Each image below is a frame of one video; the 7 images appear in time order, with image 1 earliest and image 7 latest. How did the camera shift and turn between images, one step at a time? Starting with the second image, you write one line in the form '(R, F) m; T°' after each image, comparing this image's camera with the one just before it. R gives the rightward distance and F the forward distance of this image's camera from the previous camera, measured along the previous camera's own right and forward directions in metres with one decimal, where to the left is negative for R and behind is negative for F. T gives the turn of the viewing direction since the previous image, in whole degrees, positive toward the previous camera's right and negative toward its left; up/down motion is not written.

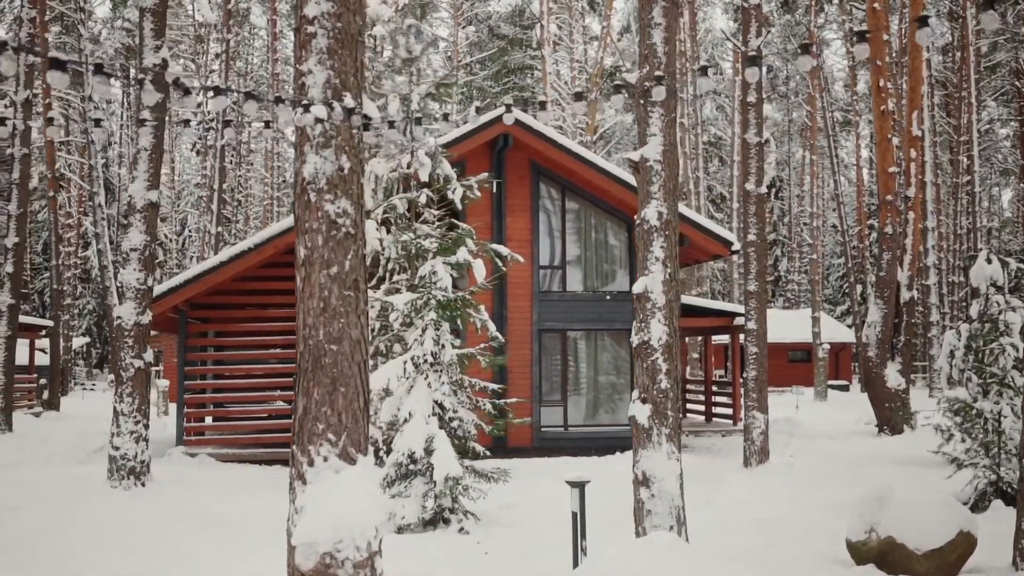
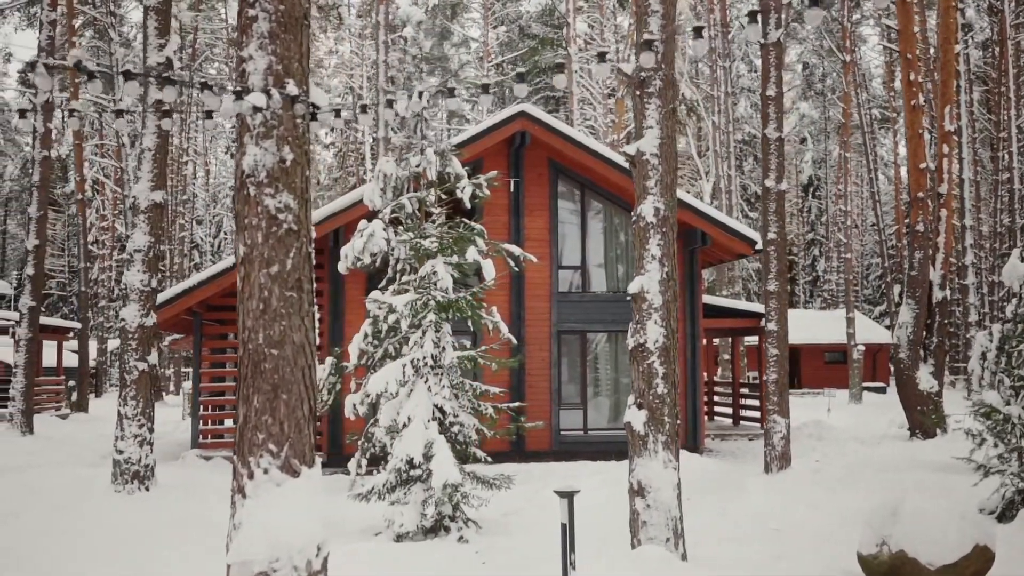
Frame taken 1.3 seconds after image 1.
(+0.3, +0.3) m; -2°
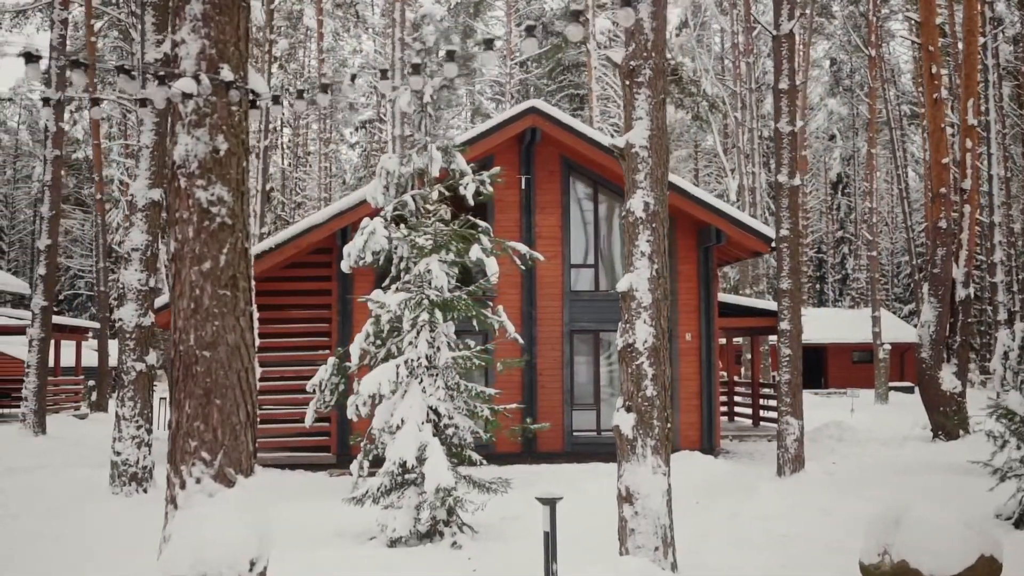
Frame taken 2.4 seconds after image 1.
(+0.3, +0.2) m; -2°
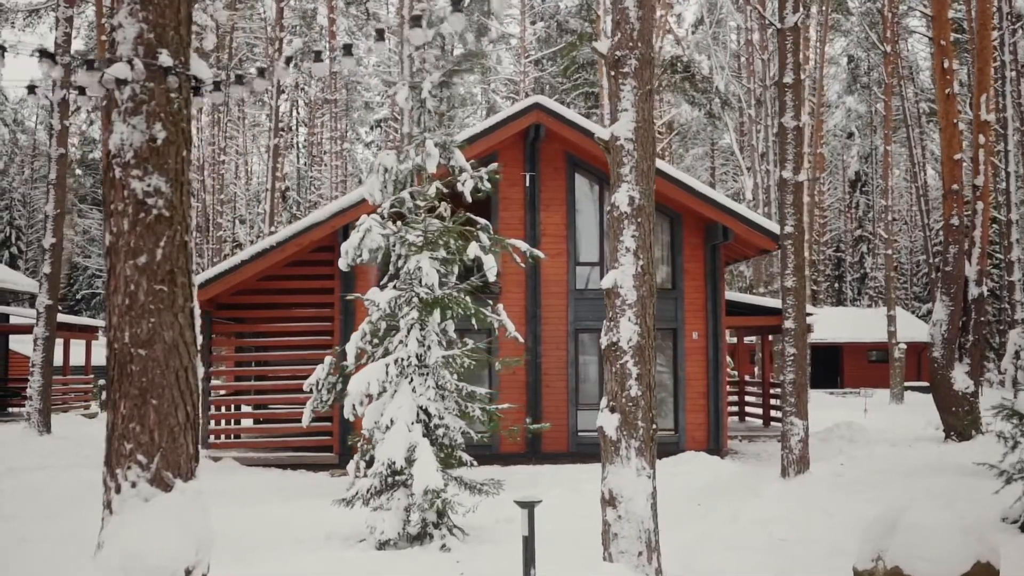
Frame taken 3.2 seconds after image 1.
(+0.2, +0.2) m; -1°
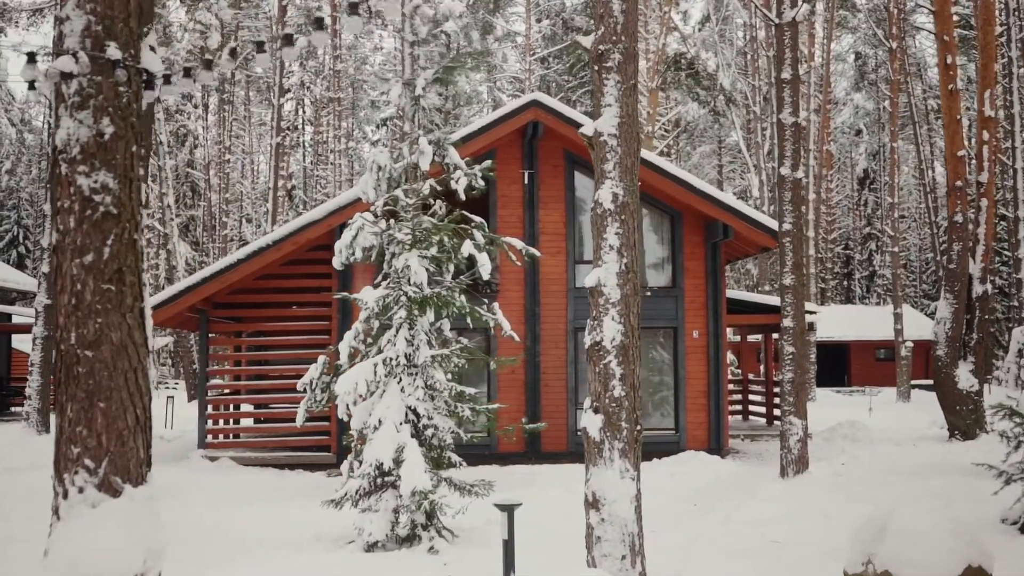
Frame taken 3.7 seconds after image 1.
(+0.2, +0.1) m; -1°
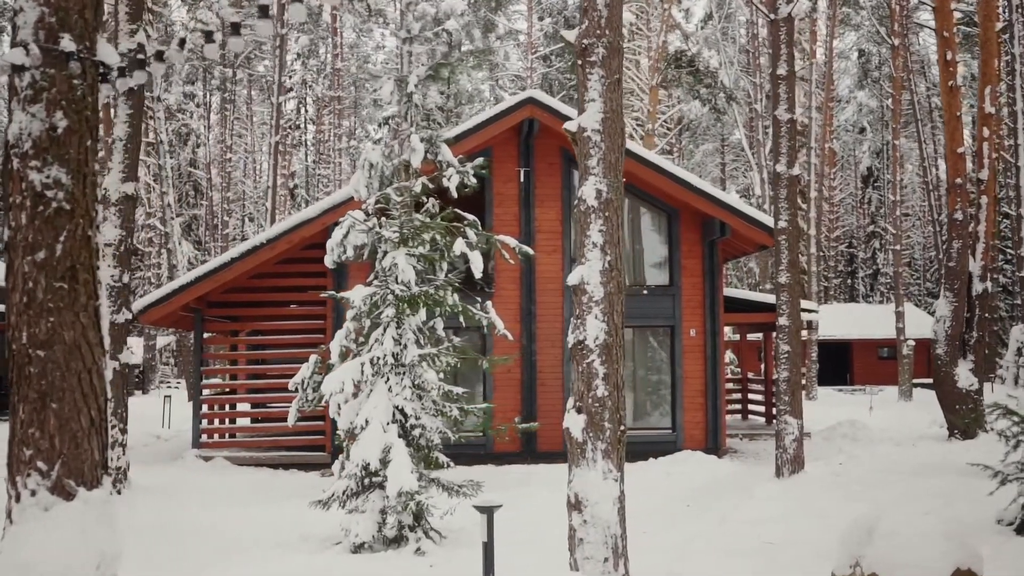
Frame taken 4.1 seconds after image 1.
(+0.1, +0.1) m; 0°
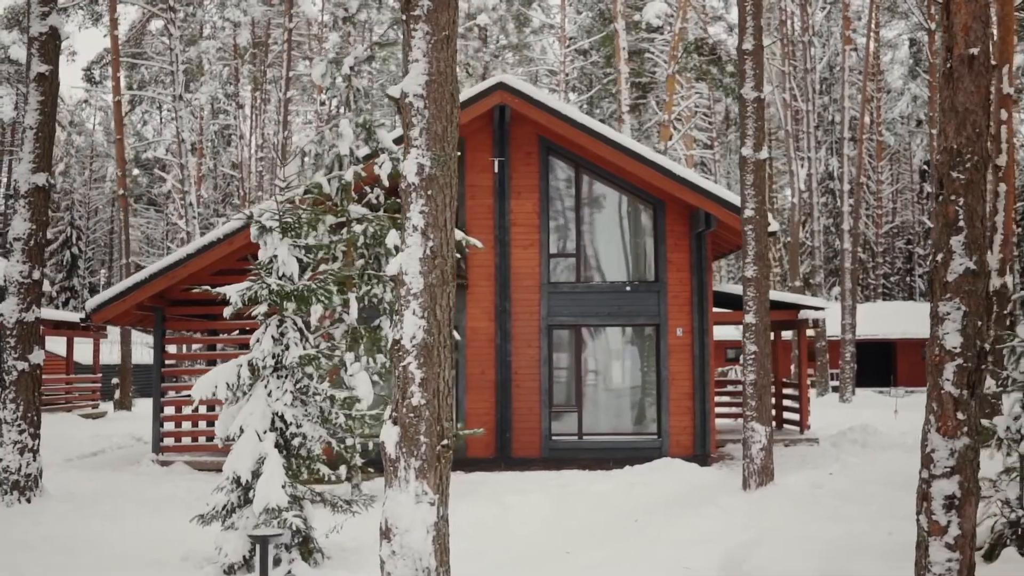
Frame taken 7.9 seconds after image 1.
(+1.3, +0.8) m; -3°
